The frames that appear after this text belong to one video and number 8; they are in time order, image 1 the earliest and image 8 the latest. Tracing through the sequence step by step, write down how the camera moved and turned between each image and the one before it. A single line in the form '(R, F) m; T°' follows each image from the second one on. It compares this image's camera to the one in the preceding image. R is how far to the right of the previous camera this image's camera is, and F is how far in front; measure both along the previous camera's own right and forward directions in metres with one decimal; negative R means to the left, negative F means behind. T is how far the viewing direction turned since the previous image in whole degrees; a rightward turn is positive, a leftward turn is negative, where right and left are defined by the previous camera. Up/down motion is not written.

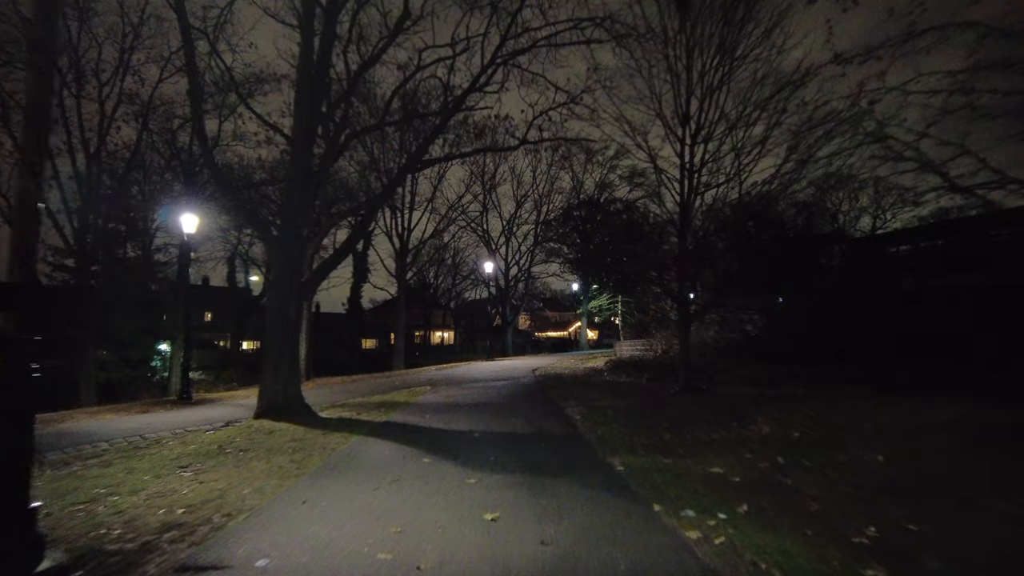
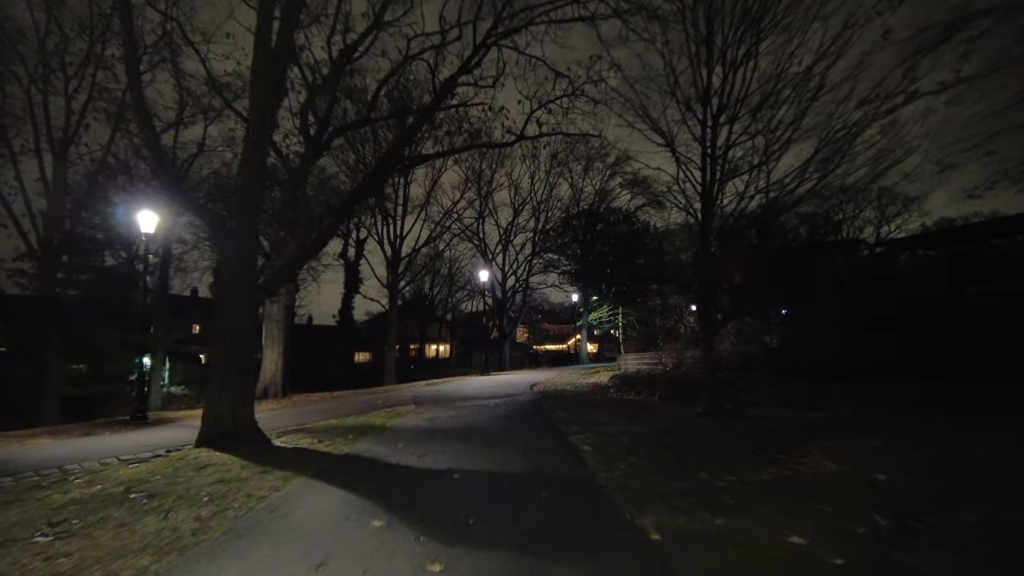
(+0.1, +1.9) m; 0°
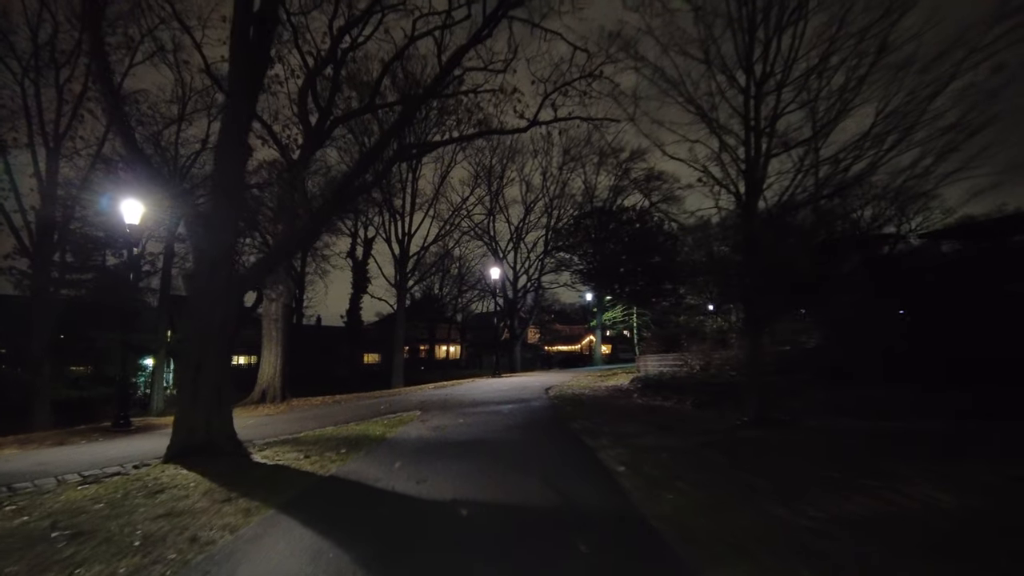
(-0.1, +1.4) m; -1°
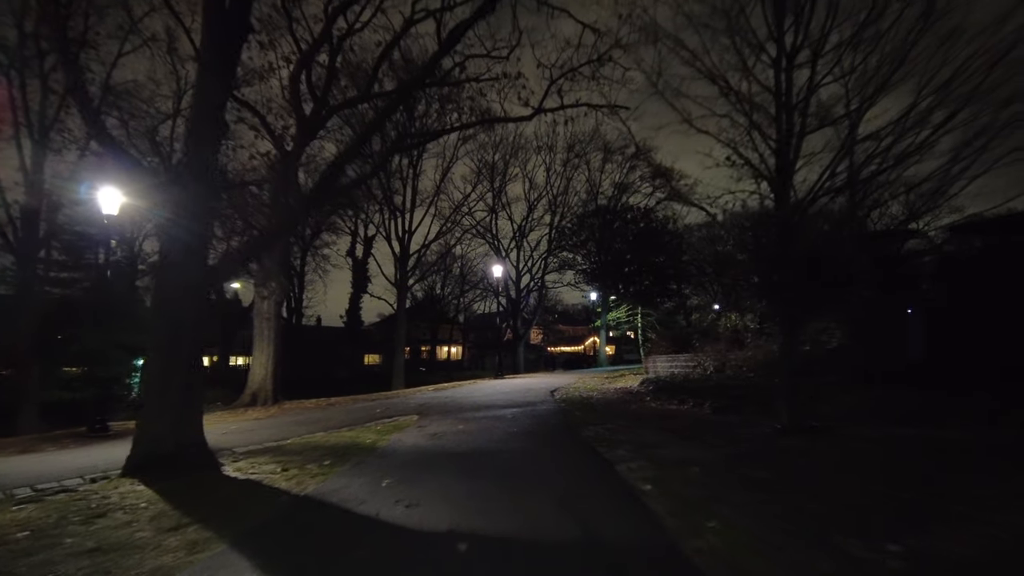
(0.0, +1.0) m; 0°
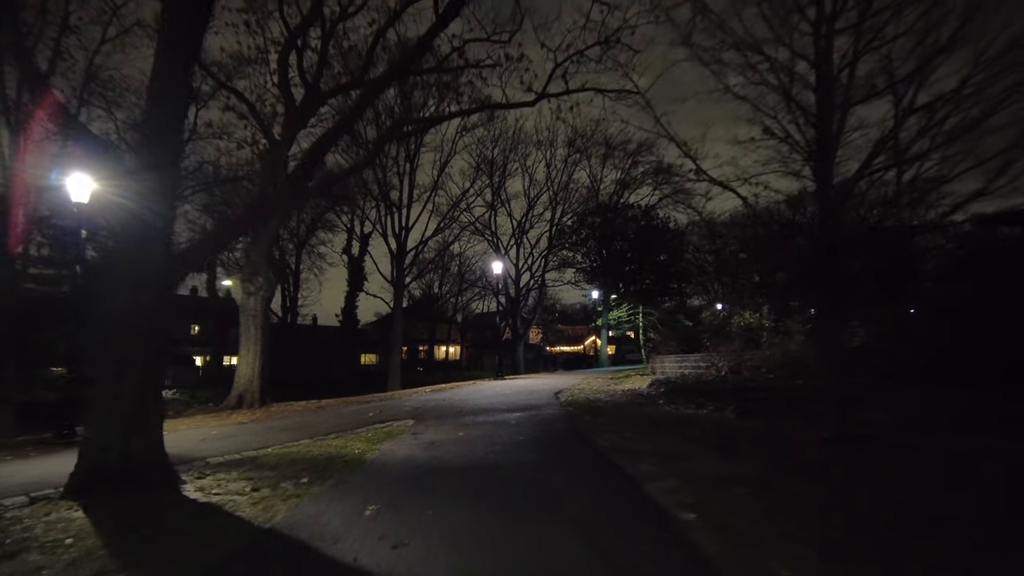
(-0.1, +1.1) m; 0°
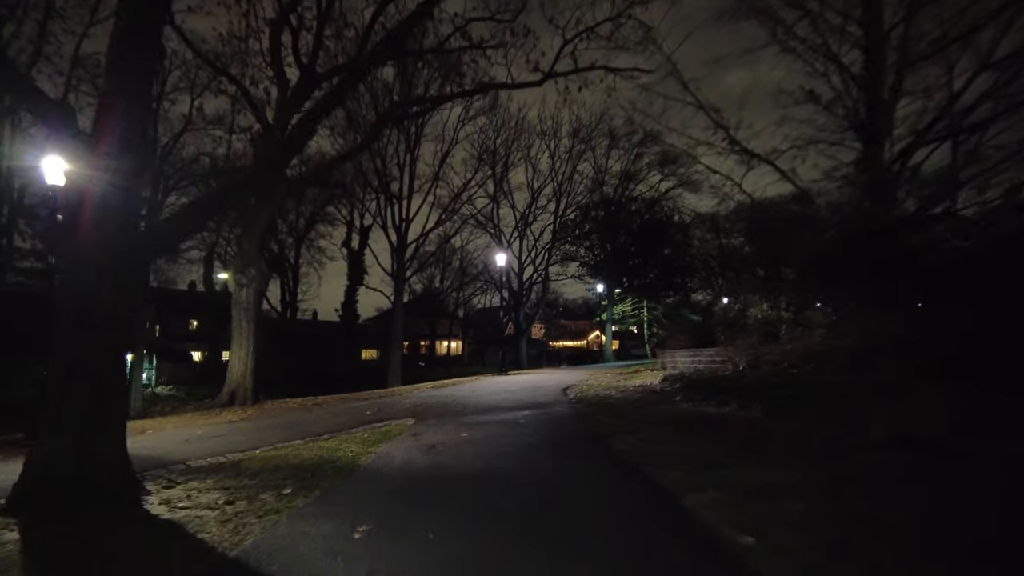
(-0.1, +0.9) m; 0°
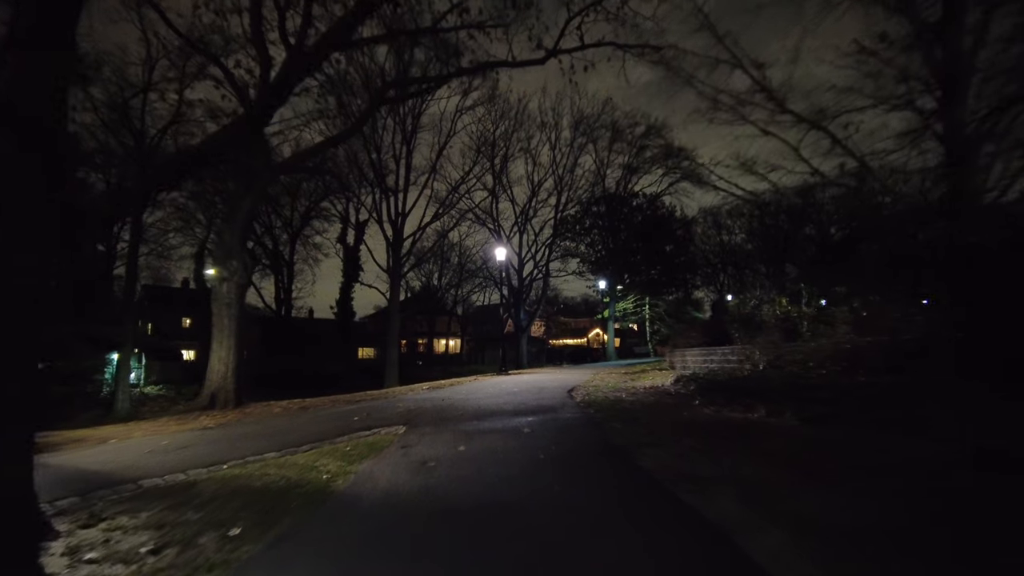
(-0.1, +1.2) m; 0°
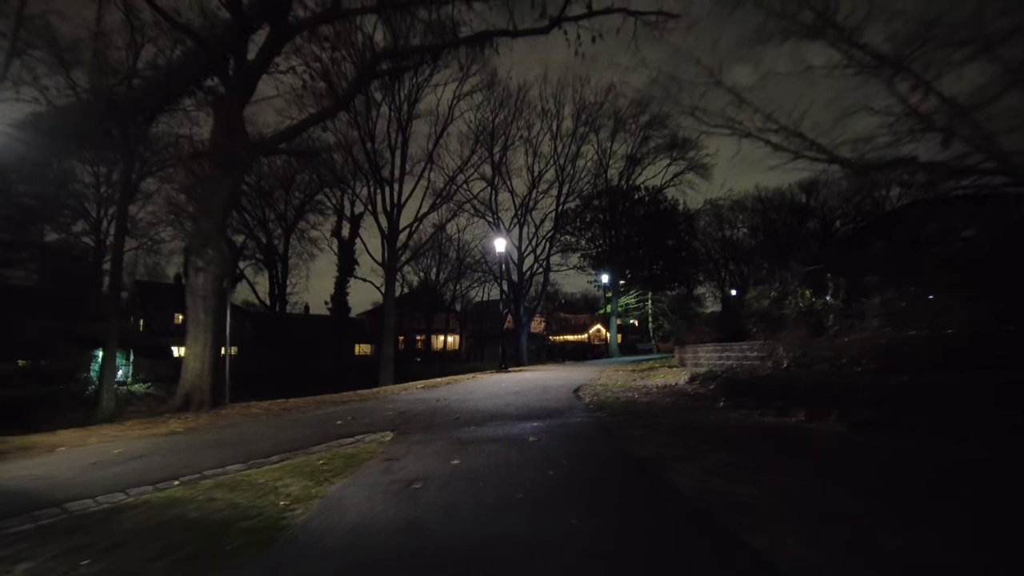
(0.0, +1.3) m; 0°
